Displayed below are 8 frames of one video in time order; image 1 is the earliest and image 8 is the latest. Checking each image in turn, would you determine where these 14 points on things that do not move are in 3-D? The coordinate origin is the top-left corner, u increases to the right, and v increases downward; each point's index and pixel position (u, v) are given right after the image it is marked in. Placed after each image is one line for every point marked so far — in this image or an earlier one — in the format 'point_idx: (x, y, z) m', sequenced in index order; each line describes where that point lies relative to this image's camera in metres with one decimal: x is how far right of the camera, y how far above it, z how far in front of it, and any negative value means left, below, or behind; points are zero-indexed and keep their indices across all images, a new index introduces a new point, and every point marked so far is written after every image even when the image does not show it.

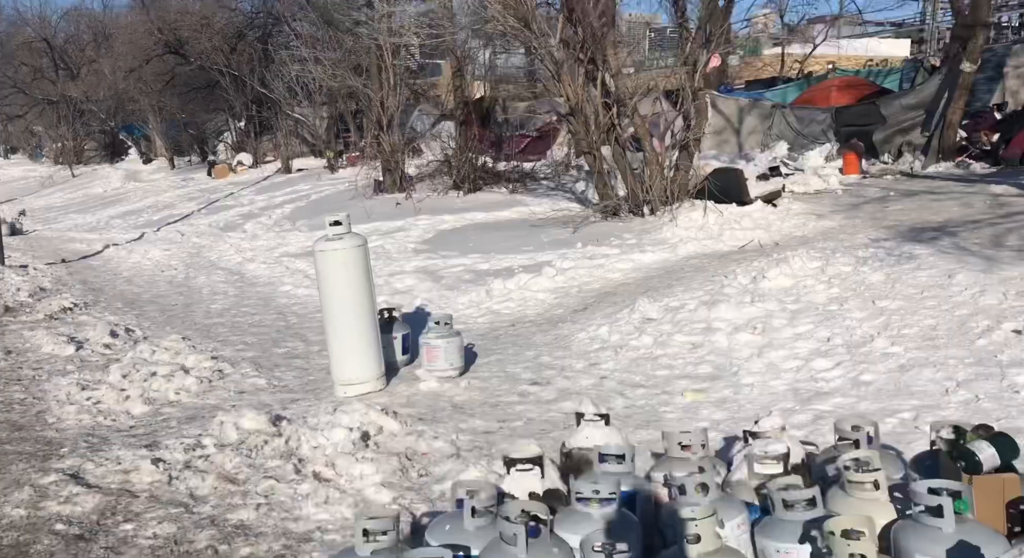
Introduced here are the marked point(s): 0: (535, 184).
0: (+0.3, +1.7, +18.3) m
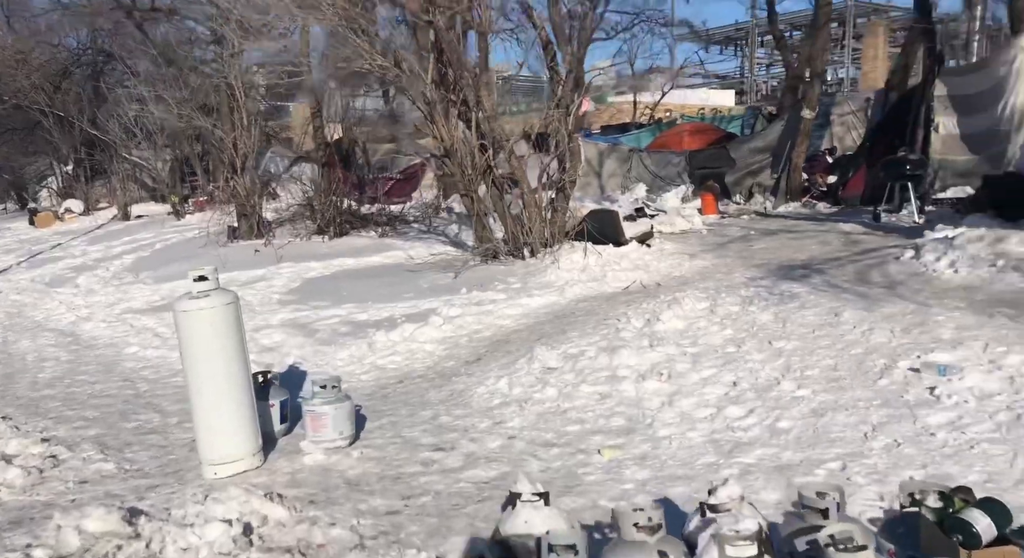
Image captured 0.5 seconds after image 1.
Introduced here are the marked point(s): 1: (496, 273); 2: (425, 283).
0: (-2.1, +0.9, +18.0) m
1: (-0.2, 0.0, +11.1) m
2: (-1.0, 0.0, +11.3) m
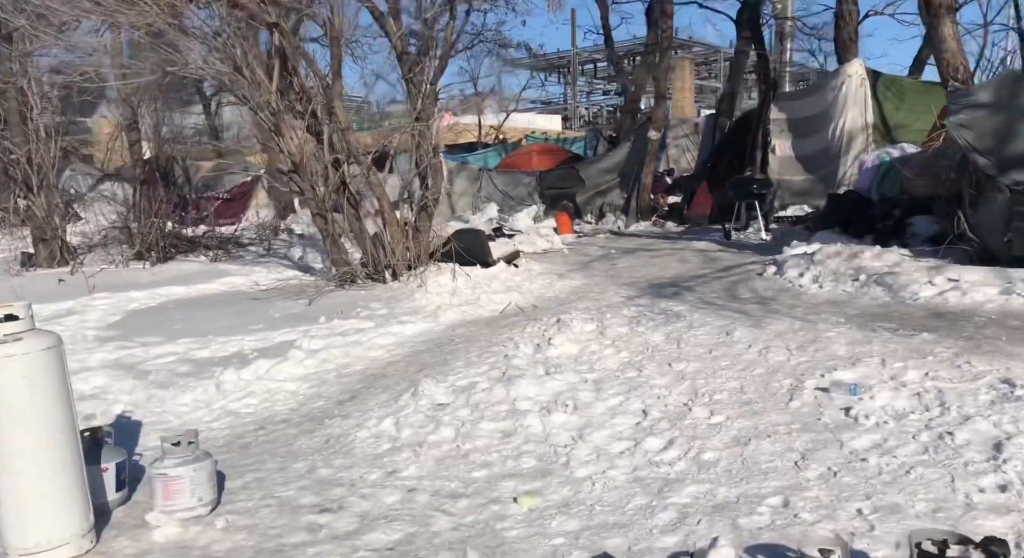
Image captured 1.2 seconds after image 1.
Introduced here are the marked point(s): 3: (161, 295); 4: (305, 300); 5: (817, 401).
0: (-4.8, +0.5, +17.2) m
1: (-1.6, -0.3, +10.6) m
2: (-2.5, -0.3, +10.7) m
3: (-4.7, -0.1, +13.1) m
4: (-2.3, -0.2, +11.1) m
5: (+1.4, -0.6, +4.6) m
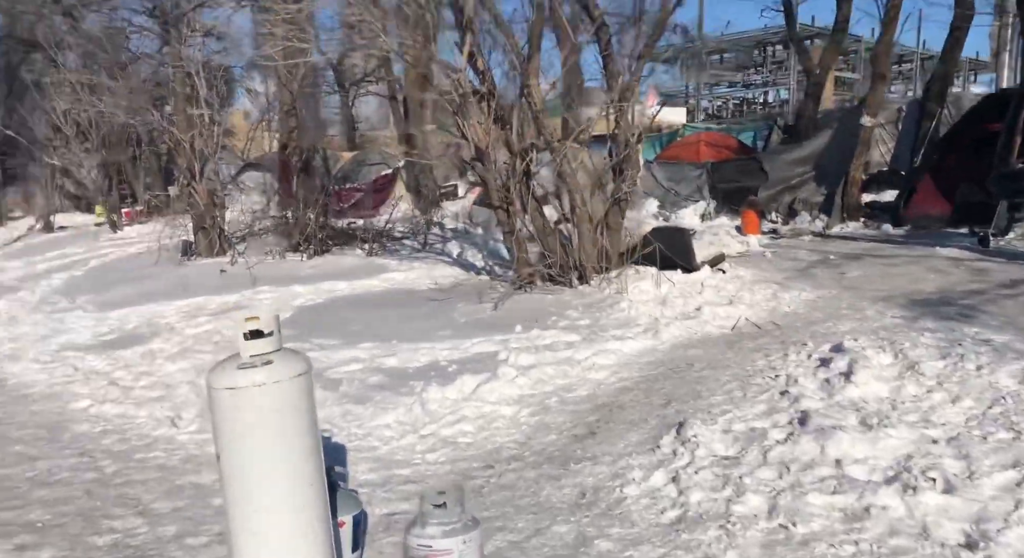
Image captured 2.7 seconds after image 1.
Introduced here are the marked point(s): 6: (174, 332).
0: (-1.9, +0.5, +16.3) m
1: (+0.3, -0.3, +9.5) m
2: (-0.5, -0.3, +9.6) m
3: (-2.4, -0.1, +12.3) m
4: (-0.3, -0.2, +10.0) m
5: (+2.6, -0.7, +3.1) m
6: (-3.6, -0.6, +10.5) m
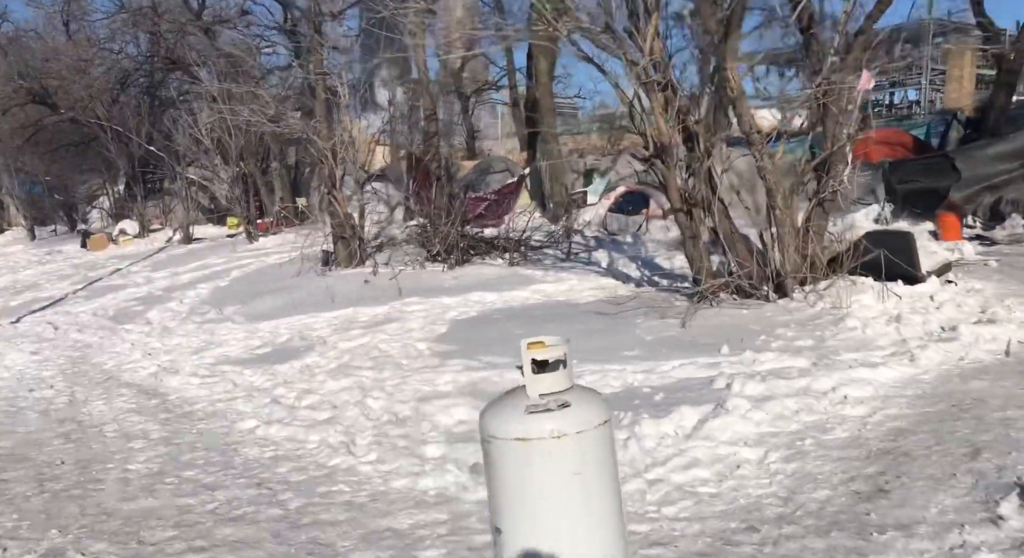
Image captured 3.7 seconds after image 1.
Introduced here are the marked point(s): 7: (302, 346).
0: (+0.4, +0.4, +15.4) m
1: (+1.9, -0.4, +8.3) m
2: (+1.1, -0.4, +8.6) m
3: (-0.5, -0.2, +11.4) m
4: (+1.4, -0.3, +8.9) m
5: (+3.5, -0.7, +1.7) m
6: (-1.8, -0.7, +9.8) m
7: (-2.1, -0.7, +9.8) m
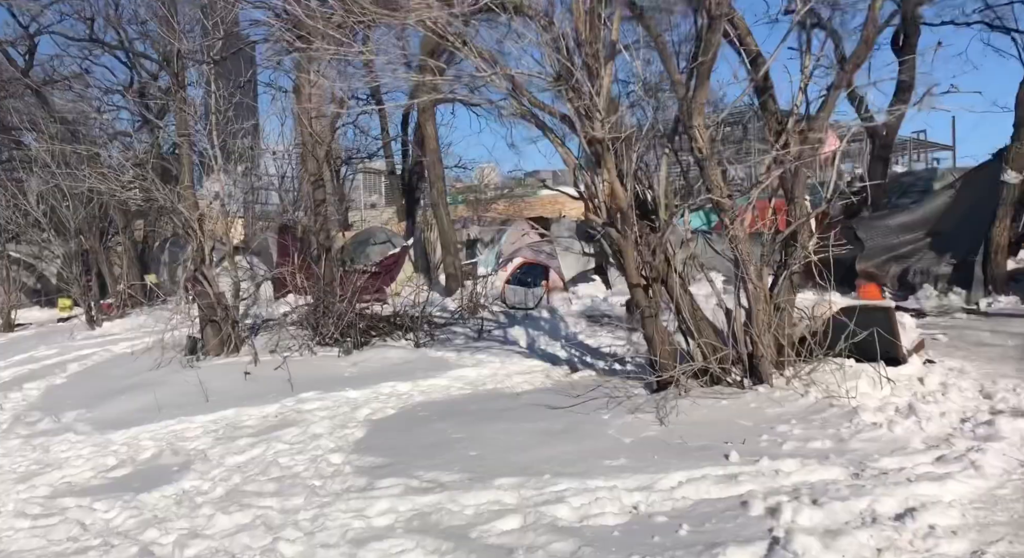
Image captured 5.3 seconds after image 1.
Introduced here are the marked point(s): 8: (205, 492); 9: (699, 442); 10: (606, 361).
0: (-1.0, -0.8, +13.8) m
1: (+1.6, -1.0, +7.0) m
2: (+0.7, -1.1, +7.1) m
3: (-1.3, -1.1, +9.7) m
4: (+1.0, -1.0, +7.5) m
5: (+4.1, -0.9, +0.7) m
6: (-2.4, -1.5, +7.8) m
7: (-2.7, -1.5, +7.9) m
8: (-2.2, -1.5, +7.2) m
9: (+1.2, -1.1, +6.6) m
10: (+0.9, -0.8, +9.4) m
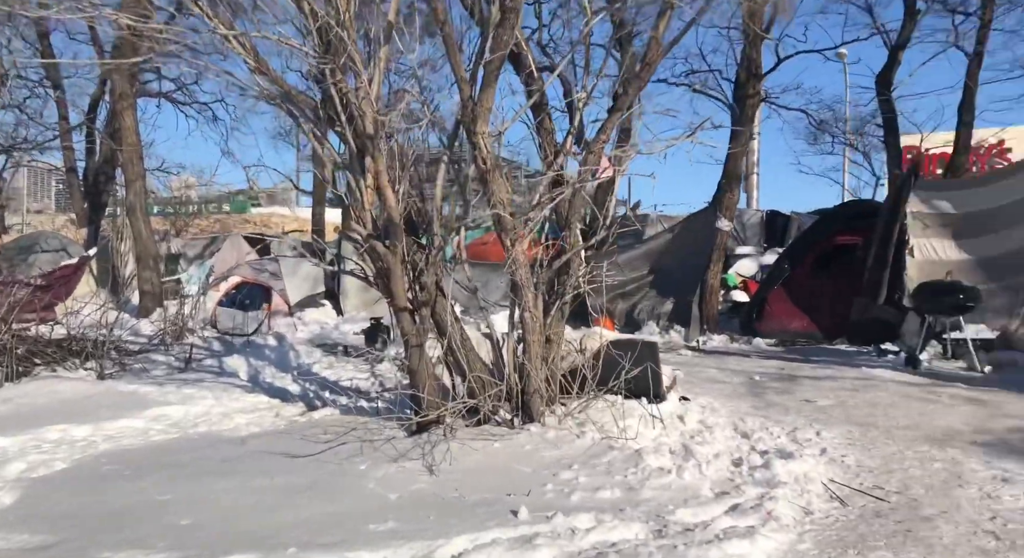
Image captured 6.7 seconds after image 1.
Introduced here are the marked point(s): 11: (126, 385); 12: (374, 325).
0: (-4.4, -1.0, +11.7) m
1: (0.0, -1.1, +5.9) m
2: (-0.9, -1.2, +5.8) m
3: (-3.5, -1.2, +7.7) m
4: (-0.7, -1.1, +6.2) m
5: (+4.3, -0.9, +0.7) m
6: (-4.0, -1.5, +5.6) m
7: (-4.3, -1.5, +5.5) m
8: (-3.7, -1.5, +5.0) m
9: (-0.2, -1.2, +5.4) m
10: (-1.4, -1.0, +8.1) m
11: (-3.9, -1.1, +10.3) m
12: (-1.4, -0.4, +9.9) m
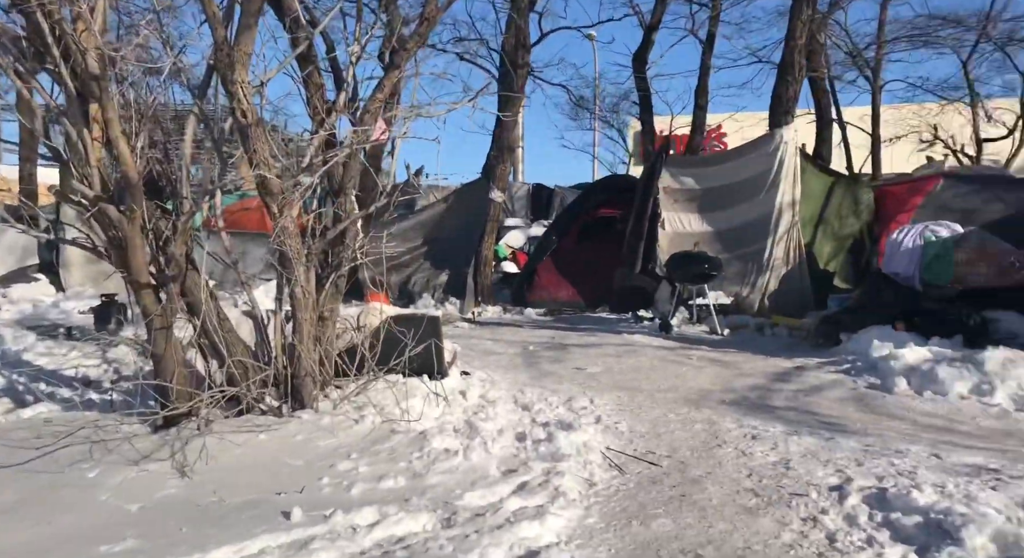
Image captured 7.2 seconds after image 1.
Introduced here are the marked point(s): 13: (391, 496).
0: (-6.9, -0.8, +9.8) m
1: (-1.2, -1.0, +5.3) m
2: (-2.0, -1.1, +4.9) m
3: (-5.0, -1.1, +6.2) m
4: (-2.0, -1.0, +5.4) m
5: (+4.1, -0.8, +1.1) m
6: (-5.0, -1.4, +4.0) m
7: (-5.3, -1.4, +3.9) m
8: (-4.6, -1.5, +3.5) m
9: (-1.3, -1.1, +4.7) m
10: (-3.0, -0.8, +7.0) m
11: (-6.0, -1.0, +8.6) m
12: (-3.5, -0.2, +8.8) m
13: (-0.4, -1.0, +4.4) m
